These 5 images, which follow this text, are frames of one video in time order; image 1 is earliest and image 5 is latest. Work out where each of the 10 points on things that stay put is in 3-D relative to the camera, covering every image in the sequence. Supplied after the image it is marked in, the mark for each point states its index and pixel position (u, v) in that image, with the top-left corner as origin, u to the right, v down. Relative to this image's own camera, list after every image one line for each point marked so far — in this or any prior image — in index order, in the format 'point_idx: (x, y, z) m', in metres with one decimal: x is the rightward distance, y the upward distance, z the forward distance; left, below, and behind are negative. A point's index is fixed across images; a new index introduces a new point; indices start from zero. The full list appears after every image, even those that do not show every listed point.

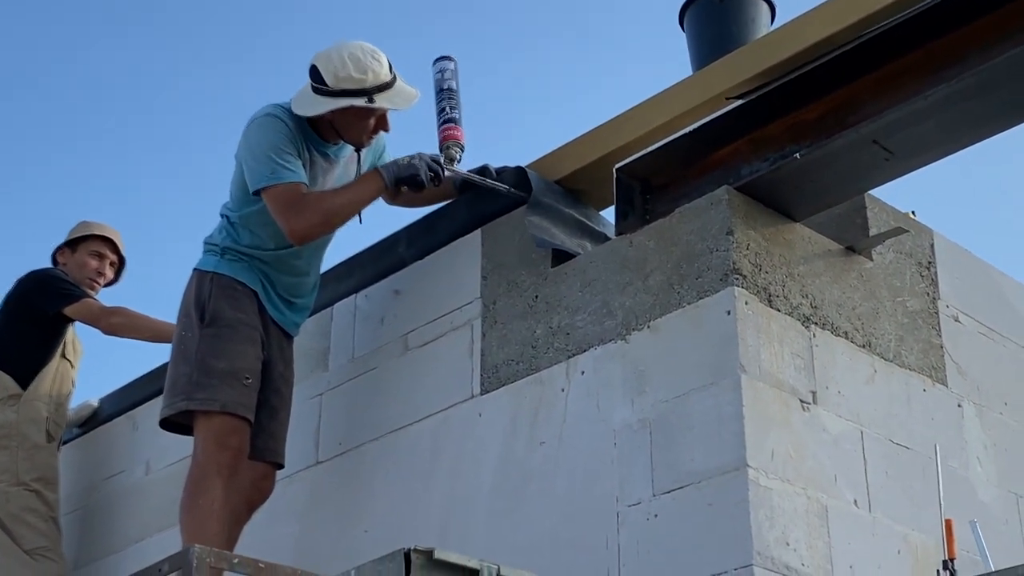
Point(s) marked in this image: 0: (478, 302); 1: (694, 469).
0: (-0.1, 0.0, +4.4) m
1: (+0.4, -0.4, +3.6) m
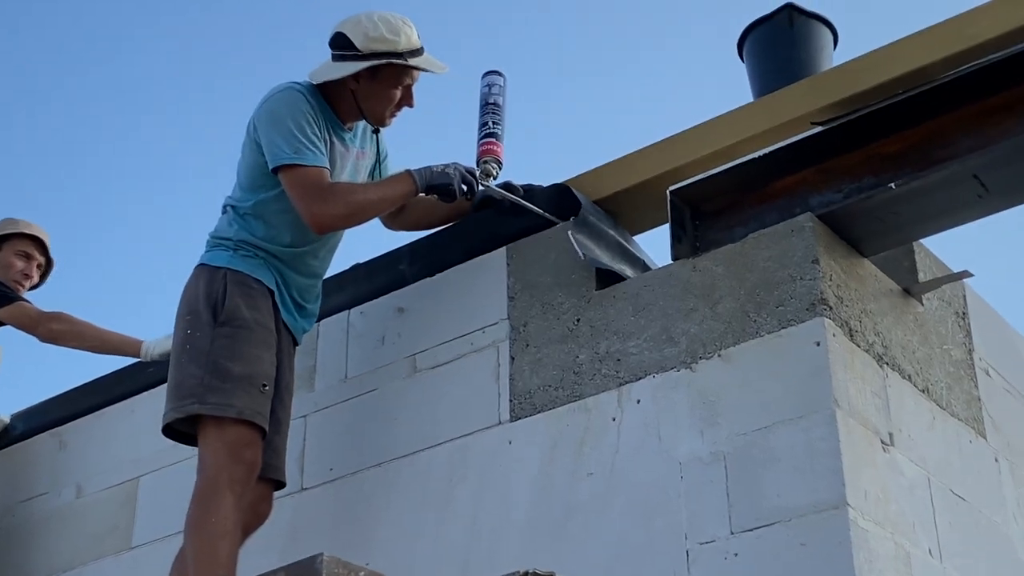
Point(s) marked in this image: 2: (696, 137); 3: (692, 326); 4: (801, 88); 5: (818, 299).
0: (0.0, -0.1, +4.1) m
1: (+0.6, -0.4, +3.4) m
2: (+0.5, +0.4, +4.0) m
3: (+0.4, -0.1, +3.7) m
4: (+0.7, +0.5, +3.9) m
5: (+0.7, 0.0, +3.5) m
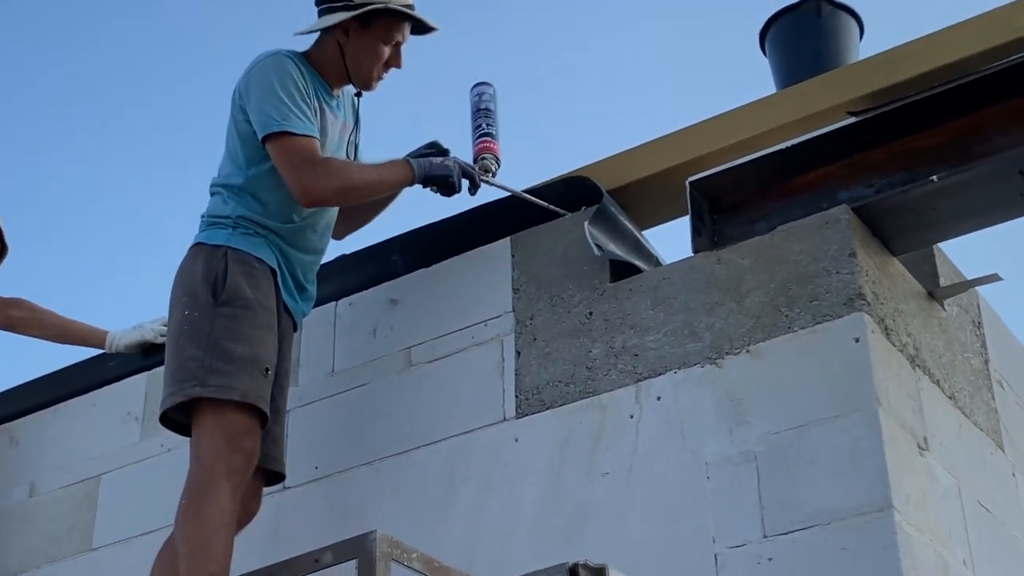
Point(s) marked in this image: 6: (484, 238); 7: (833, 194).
0: (0.0, -0.1, +3.9) m
1: (+0.6, -0.4, +3.2) m
2: (+0.5, +0.4, +3.8) m
3: (+0.4, -0.1, +3.5) m
4: (+0.7, +0.5, +3.7) m
5: (+0.7, 0.0, +3.4) m
6: (-0.1, +0.1, +4.1) m
7: (+0.7, +0.2, +3.7) m
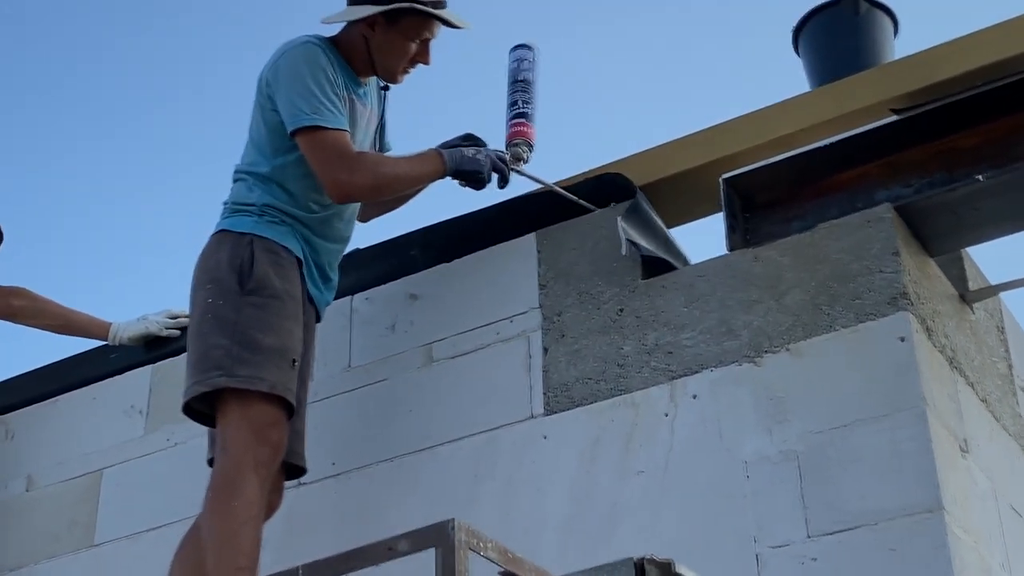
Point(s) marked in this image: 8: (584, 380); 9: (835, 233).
0: (+0.1, -0.1, +3.8) m
1: (+0.7, -0.4, +3.1) m
2: (+0.6, +0.4, +3.8) m
3: (+0.5, -0.1, +3.5) m
4: (+0.8, +0.5, +3.7) m
5: (+0.8, 0.0, +3.3) m
6: (0.0, +0.1, +4.0) m
7: (+0.8, +0.2, +3.6) m
8: (+0.2, -0.2, +3.7) m
9: (+0.7, +0.1, +3.5) m
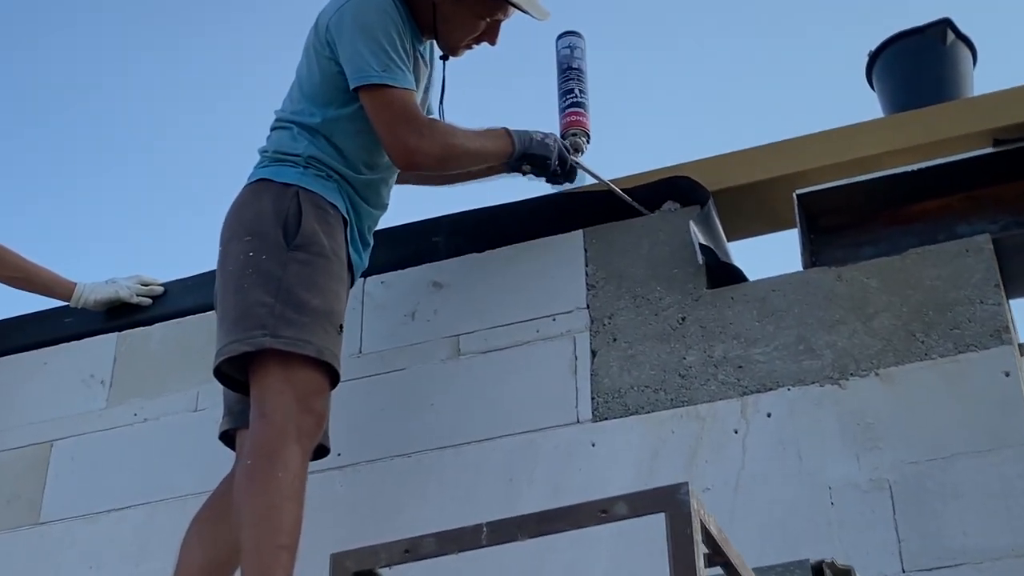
0: (+0.2, -0.1, +3.5) m
1: (+0.8, -0.5, +2.9) m
2: (+0.7, +0.3, +3.6) m
3: (+0.7, -0.1, +3.3) m
4: (+1.0, +0.4, +3.5) m
5: (+0.9, -0.1, +3.1) m
6: (+0.1, +0.1, +3.7) m
7: (+0.9, +0.1, +3.5) m
8: (+0.3, -0.2, +3.4) m
9: (+0.8, +0.1, +3.3) m
